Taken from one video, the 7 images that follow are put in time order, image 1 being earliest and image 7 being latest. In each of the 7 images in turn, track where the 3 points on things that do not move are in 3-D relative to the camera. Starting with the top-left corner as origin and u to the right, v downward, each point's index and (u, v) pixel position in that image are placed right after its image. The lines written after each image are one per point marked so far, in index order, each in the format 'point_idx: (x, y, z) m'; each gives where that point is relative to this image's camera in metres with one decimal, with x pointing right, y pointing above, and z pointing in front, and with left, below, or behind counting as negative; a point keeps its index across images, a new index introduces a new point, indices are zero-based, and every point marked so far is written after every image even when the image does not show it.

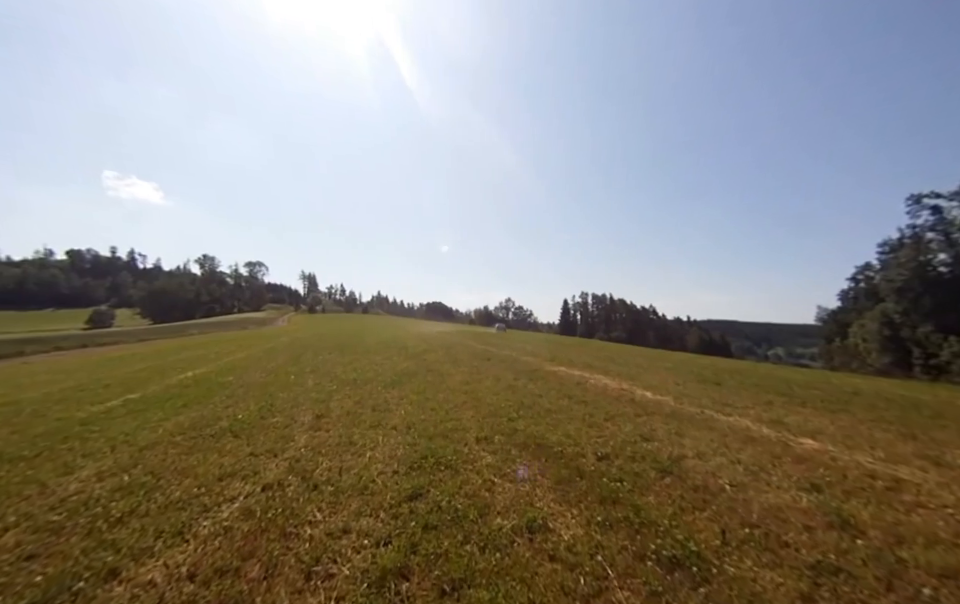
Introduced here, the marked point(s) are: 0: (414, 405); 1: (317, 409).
0: (-2.4, -3.7, +14.6) m
1: (-6.0, -4.1, +14.4) m
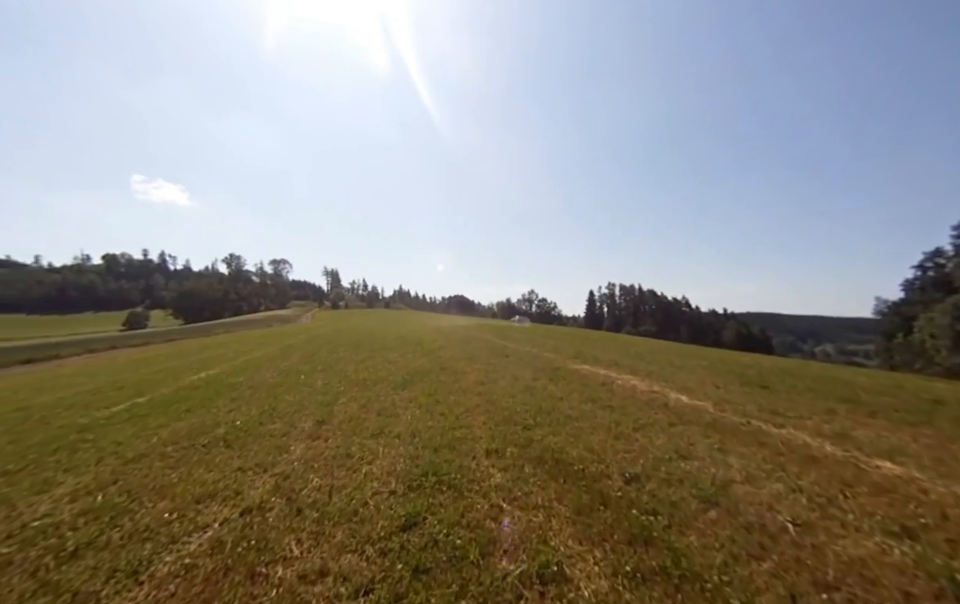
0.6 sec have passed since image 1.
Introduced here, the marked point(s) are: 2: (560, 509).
0: (-1.9, -3.6, +13.6) m
1: (-5.5, -3.9, +13.6) m
2: (+1.4, -3.7, +7.2) m
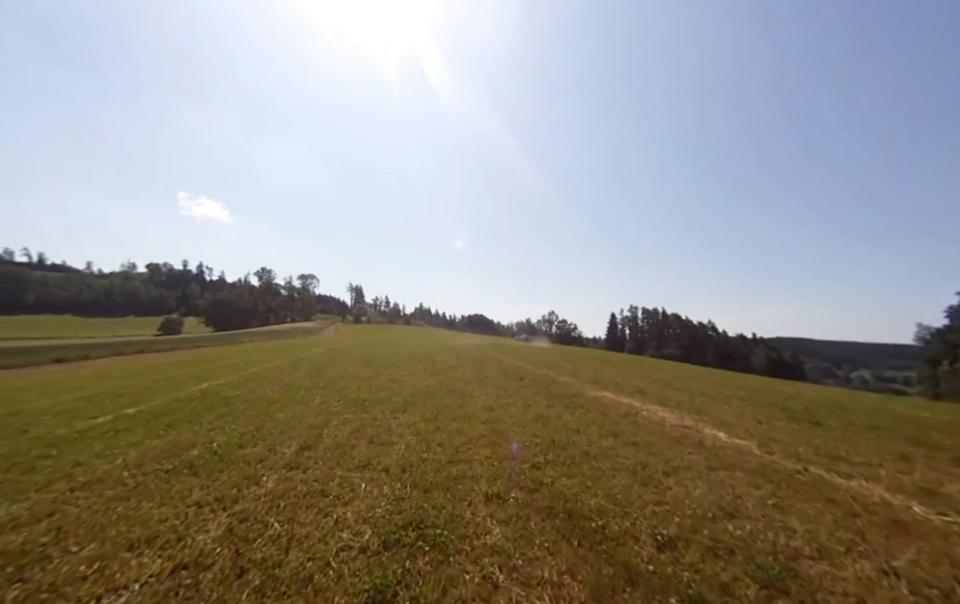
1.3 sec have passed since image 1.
0: (-1.7, -4.0, +12.0) m
1: (-5.4, -4.3, +12.2) m
2: (+1.3, -3.9, +5.5) m
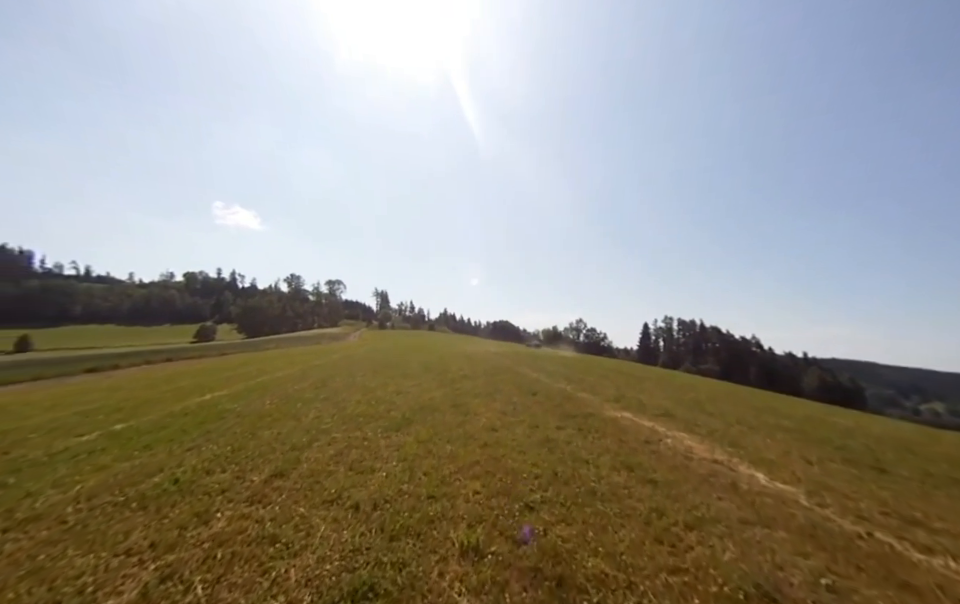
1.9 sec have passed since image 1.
0: (-2.0, -4.3, +10.7) m
1: (-5.6, -4.5, +11.1) m
2: (+0.7, -4.1, +4.0) m
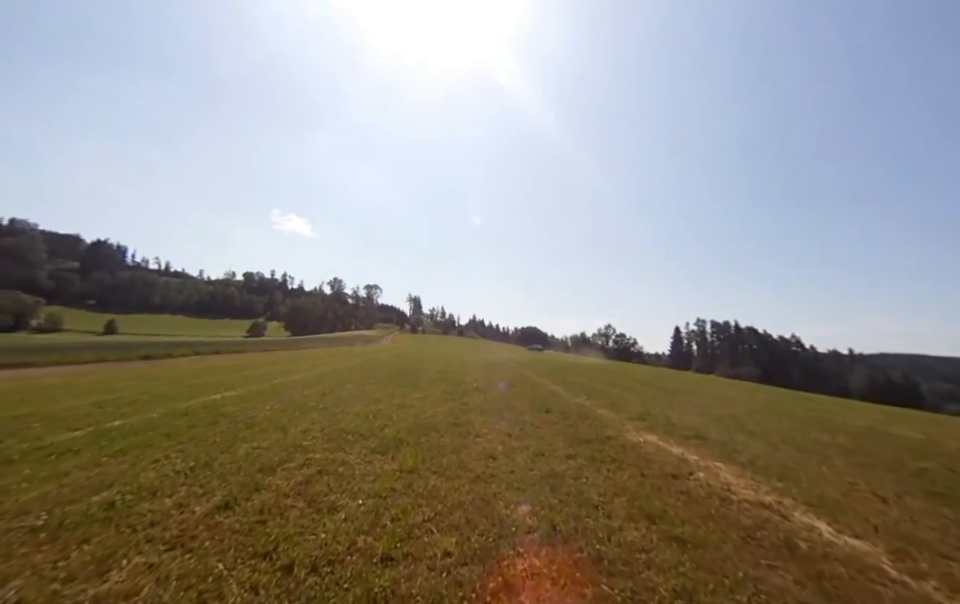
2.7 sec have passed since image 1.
0: (-2.4, -4.4, +8.8) m
1: (-6.0, -4.8, +9.4) m
2: (-0.2, -4.1, +1.9) m
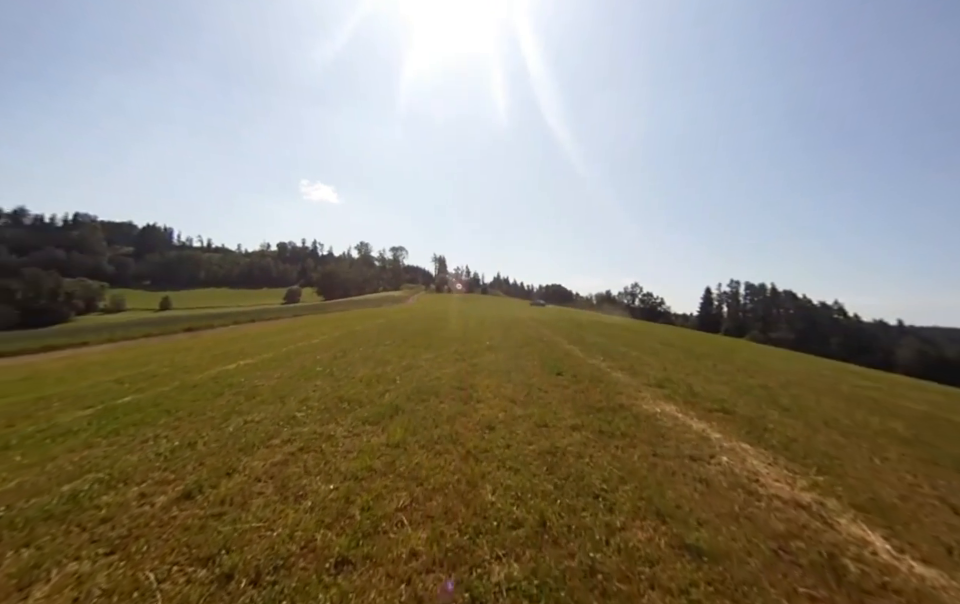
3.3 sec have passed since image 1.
0: (-2.6, -3.6, +7.9) m
1: (-6.2, -3.8, +8.8) m
2: (-0.9, -4.0, +1.0) m
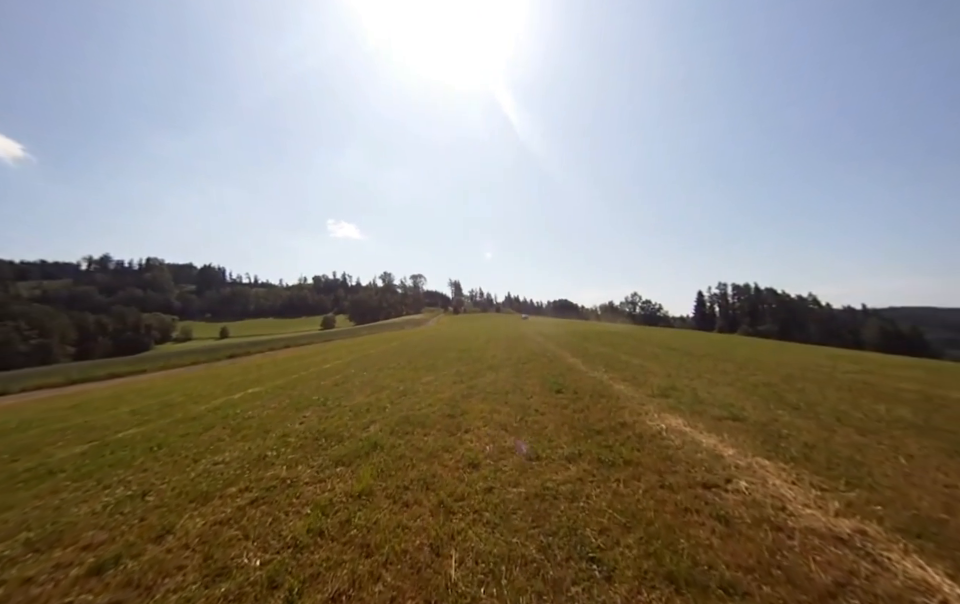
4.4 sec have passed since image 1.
0: (-3.1, -4.1, +6.5) m
1: (-6.7, -4.6, +7.4) m
2: (-1.4, -4.1, -0.5) m
